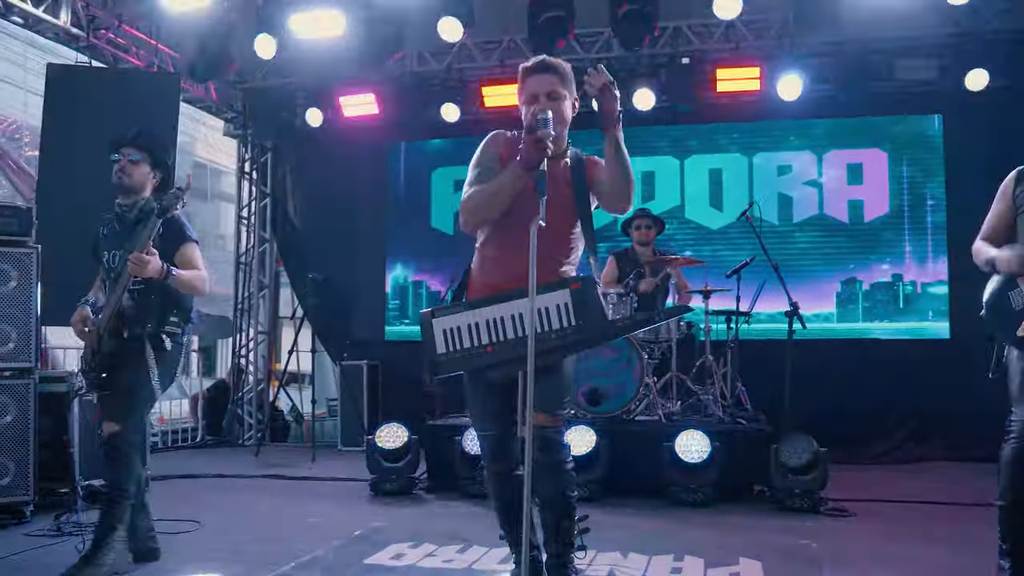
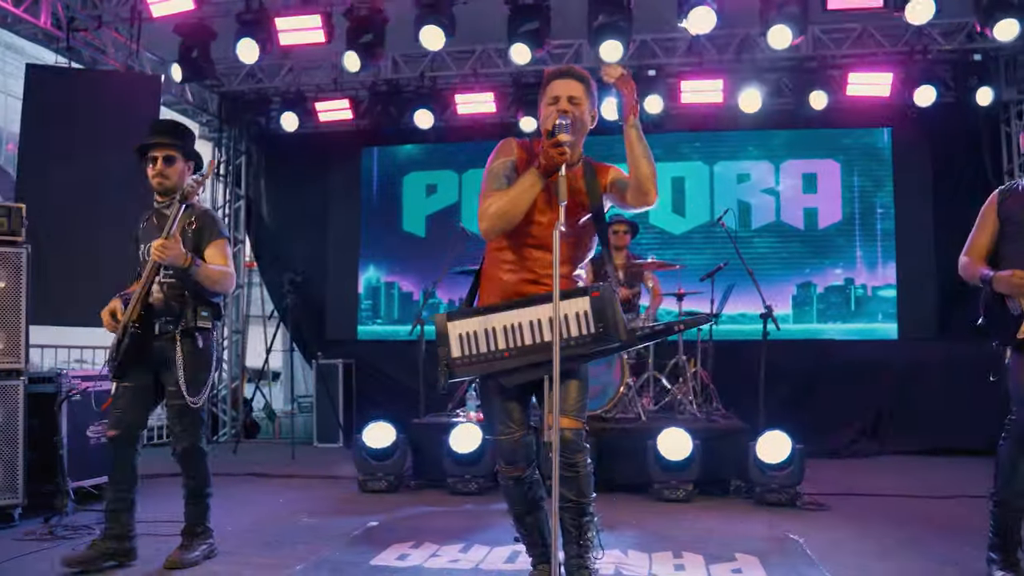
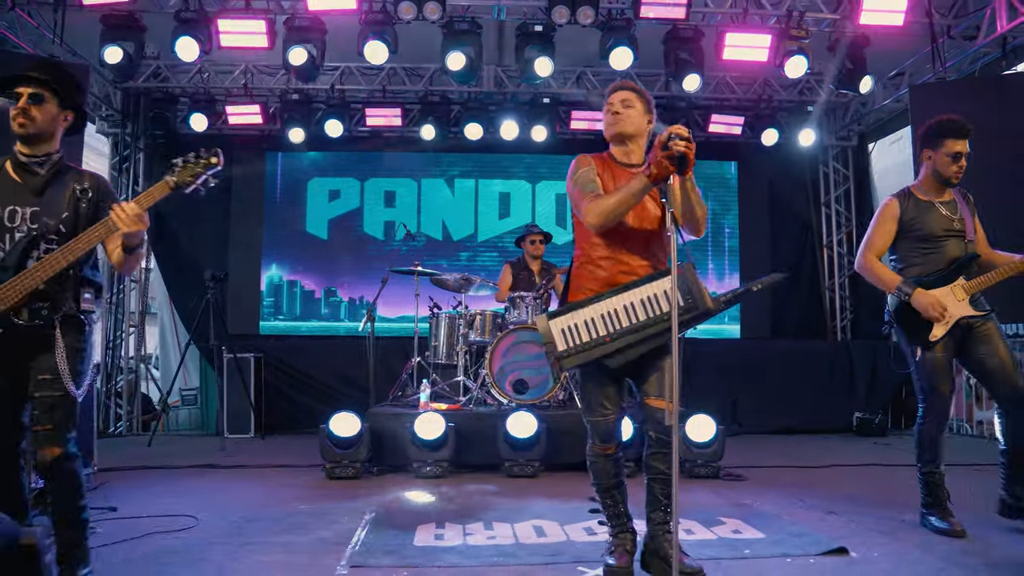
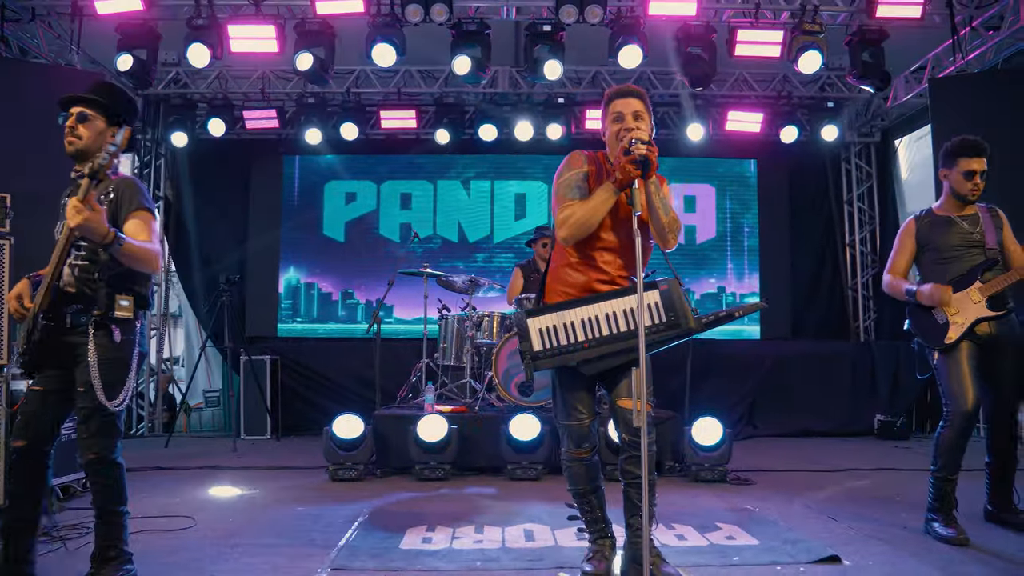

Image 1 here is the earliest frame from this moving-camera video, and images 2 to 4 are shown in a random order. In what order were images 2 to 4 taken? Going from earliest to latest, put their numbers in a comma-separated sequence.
2, 4, 3
